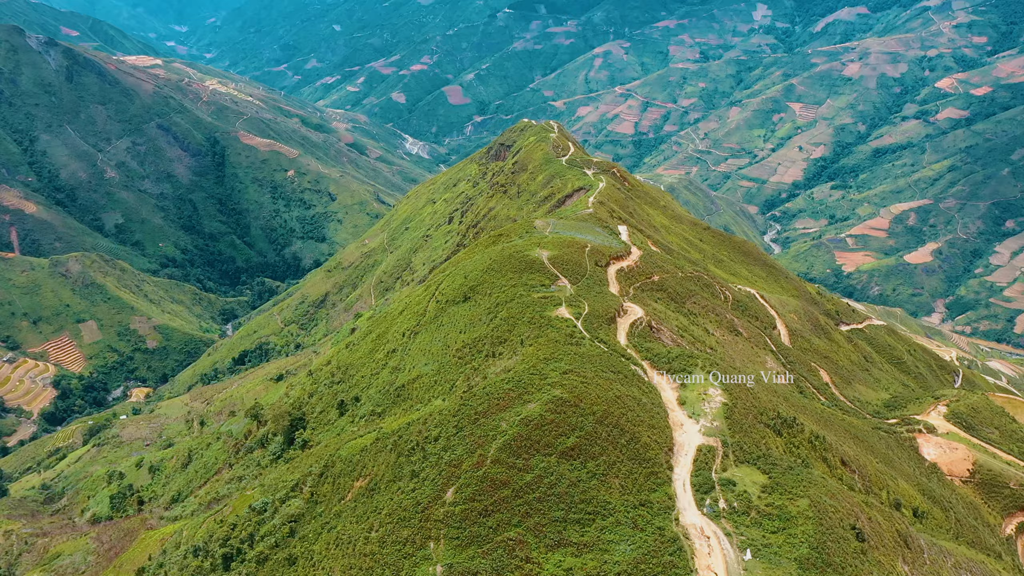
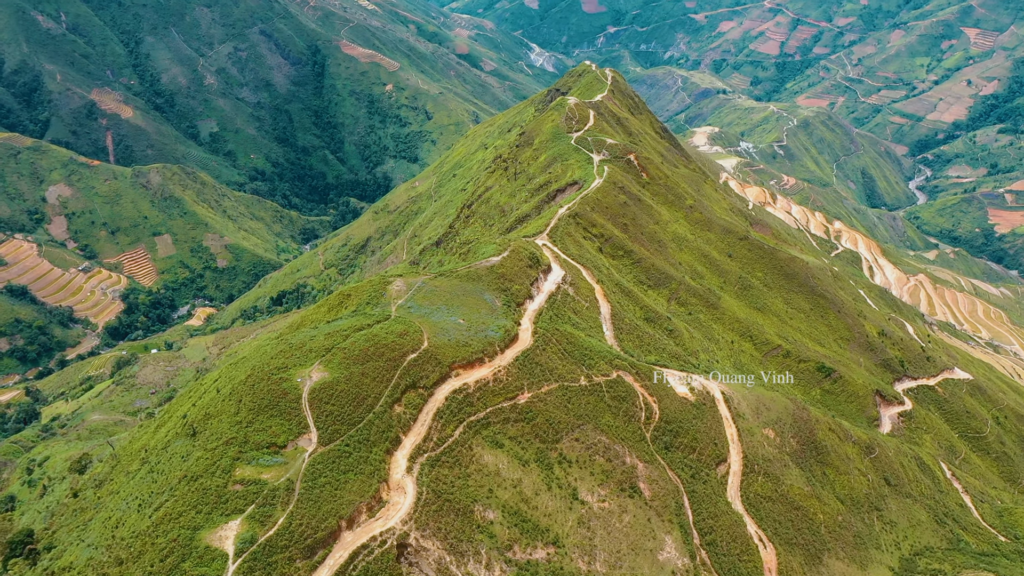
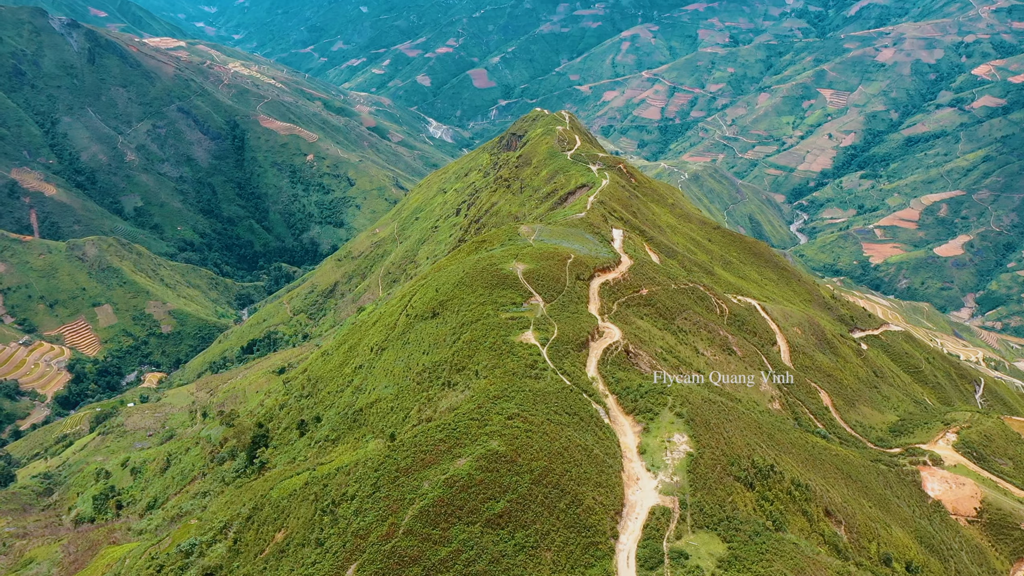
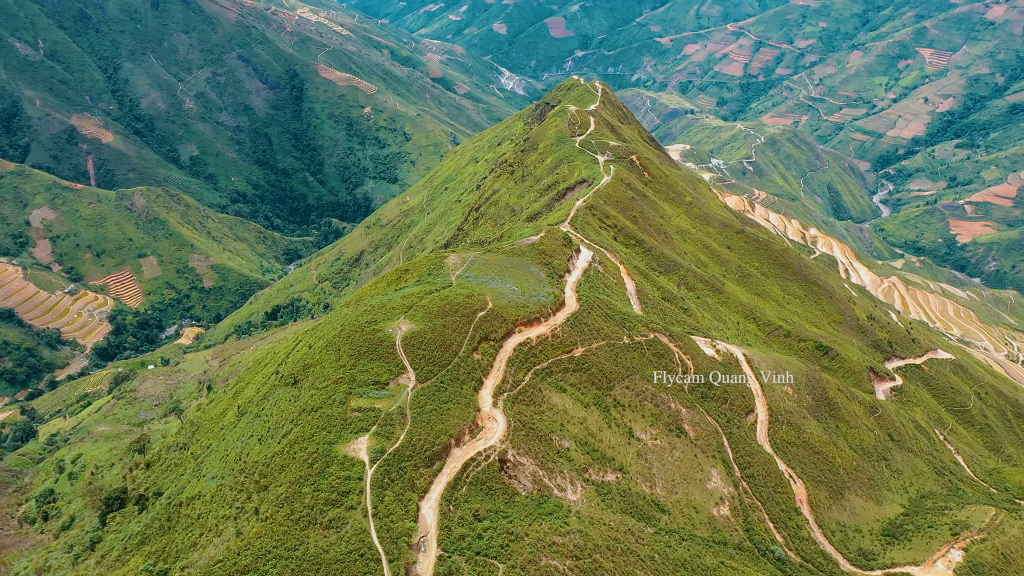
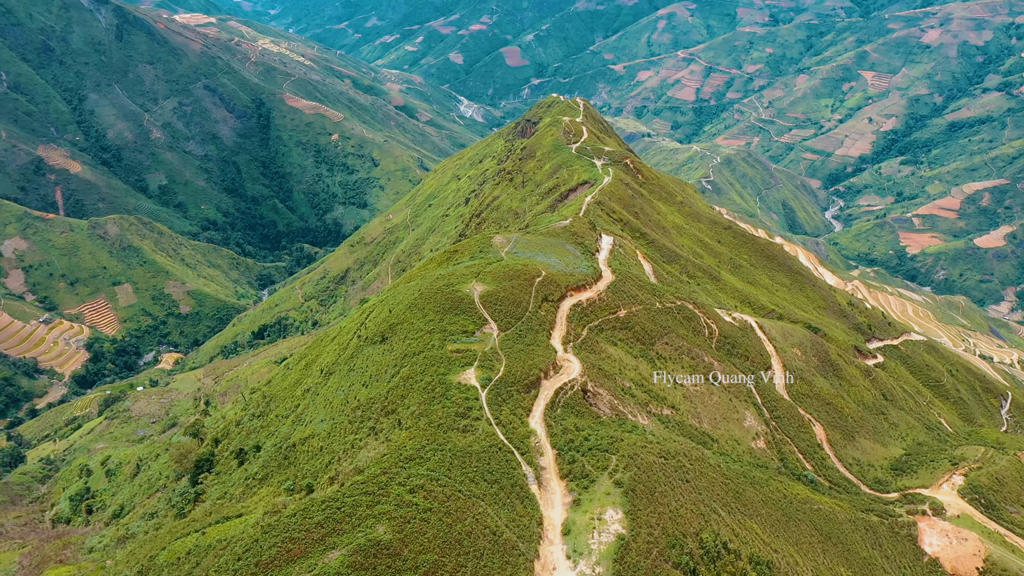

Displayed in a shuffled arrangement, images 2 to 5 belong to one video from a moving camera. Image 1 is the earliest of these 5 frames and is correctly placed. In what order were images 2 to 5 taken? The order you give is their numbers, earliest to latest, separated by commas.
3, 5, 4, 2
